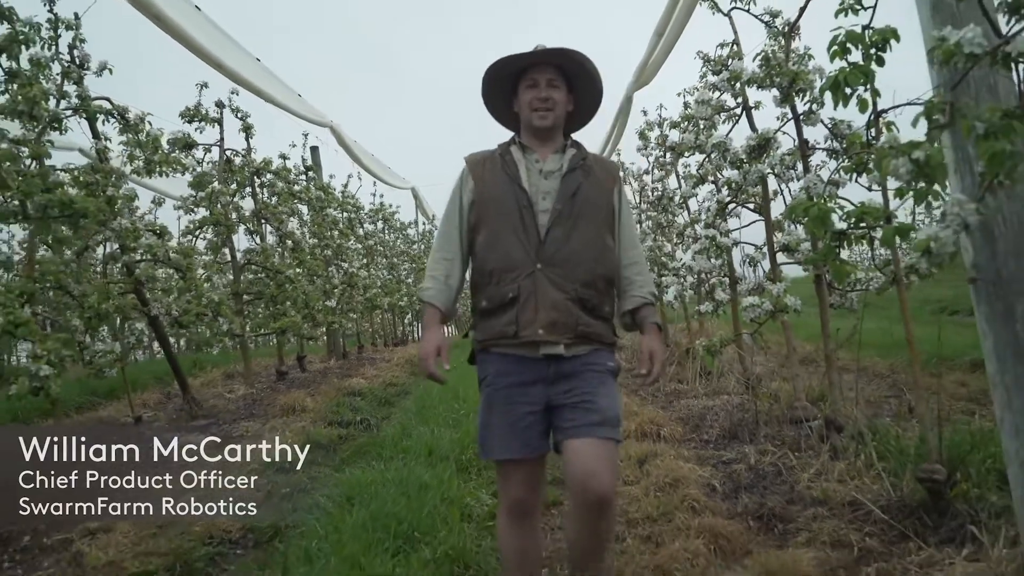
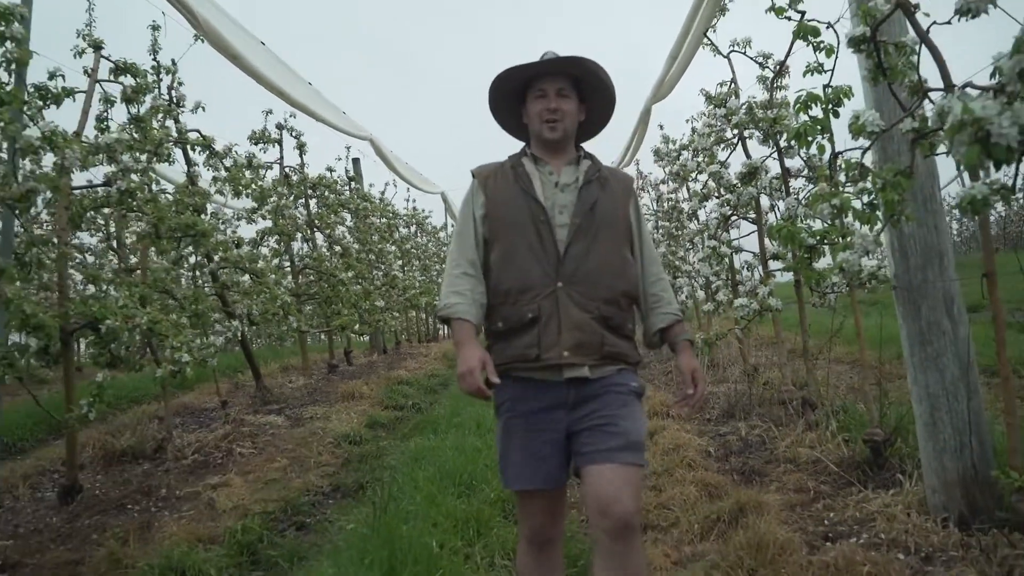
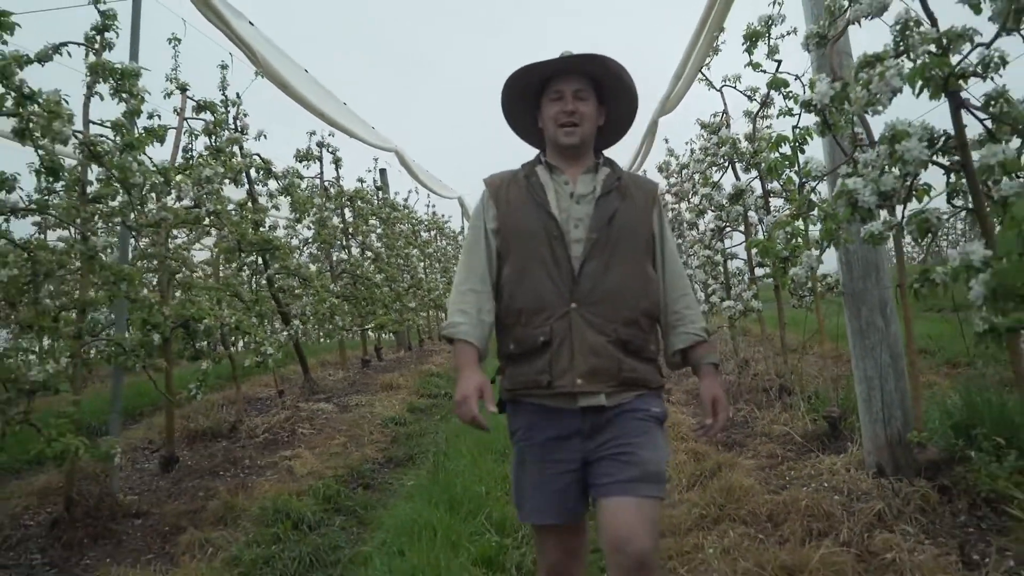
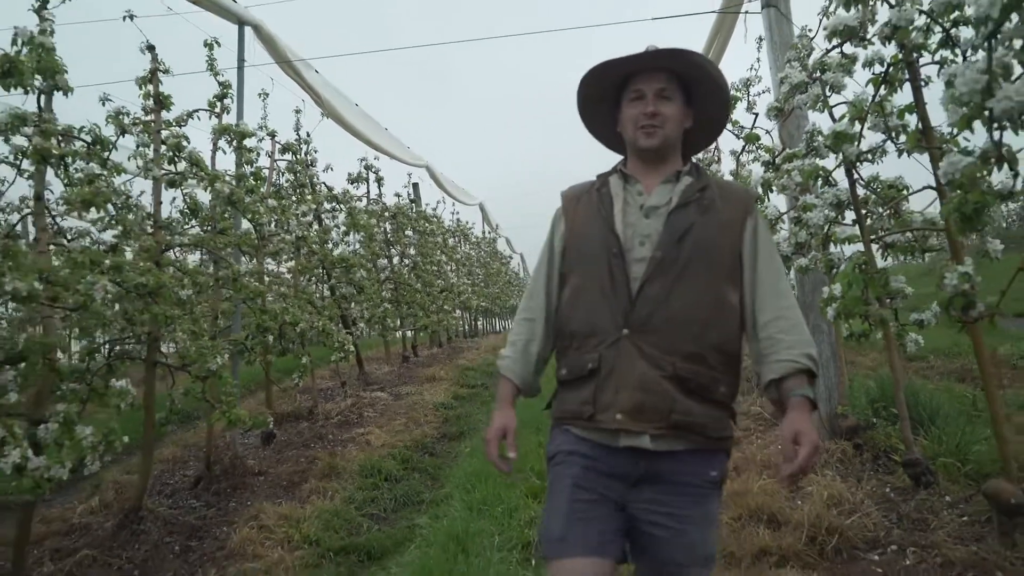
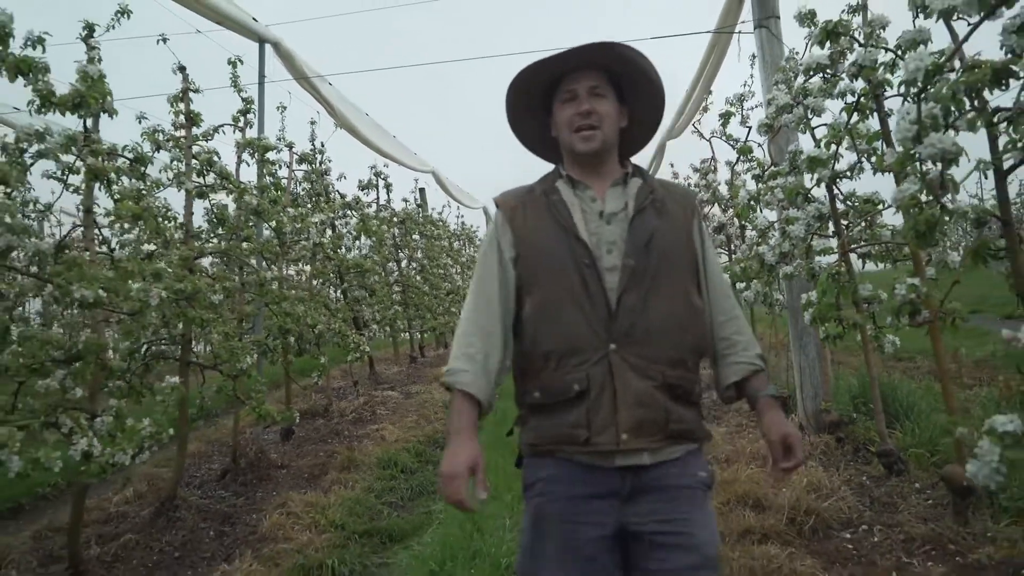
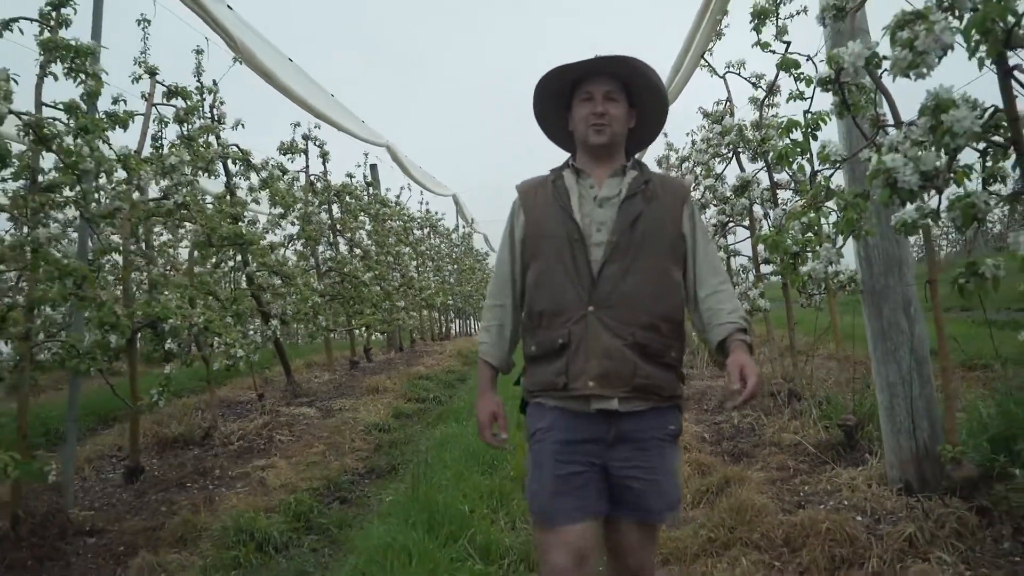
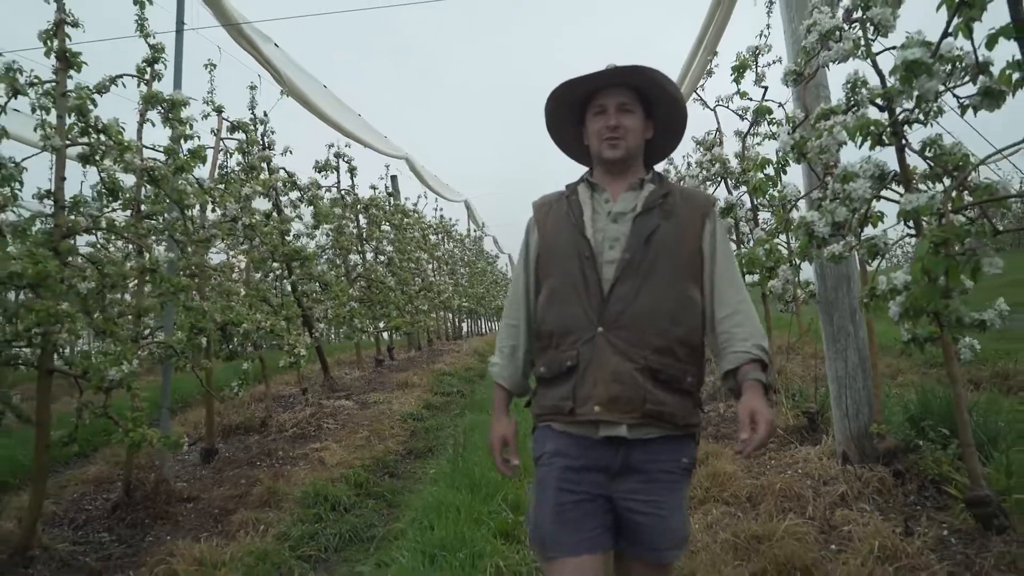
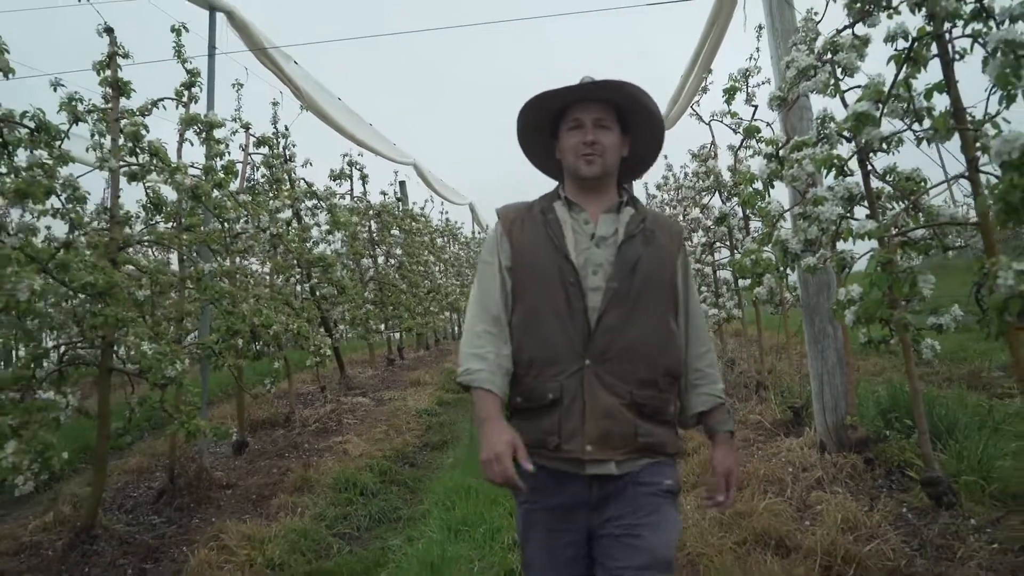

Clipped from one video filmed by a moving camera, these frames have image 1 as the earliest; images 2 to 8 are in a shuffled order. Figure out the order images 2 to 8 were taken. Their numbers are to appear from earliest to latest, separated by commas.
2, 6, 3, 7, 8, 4, 5
